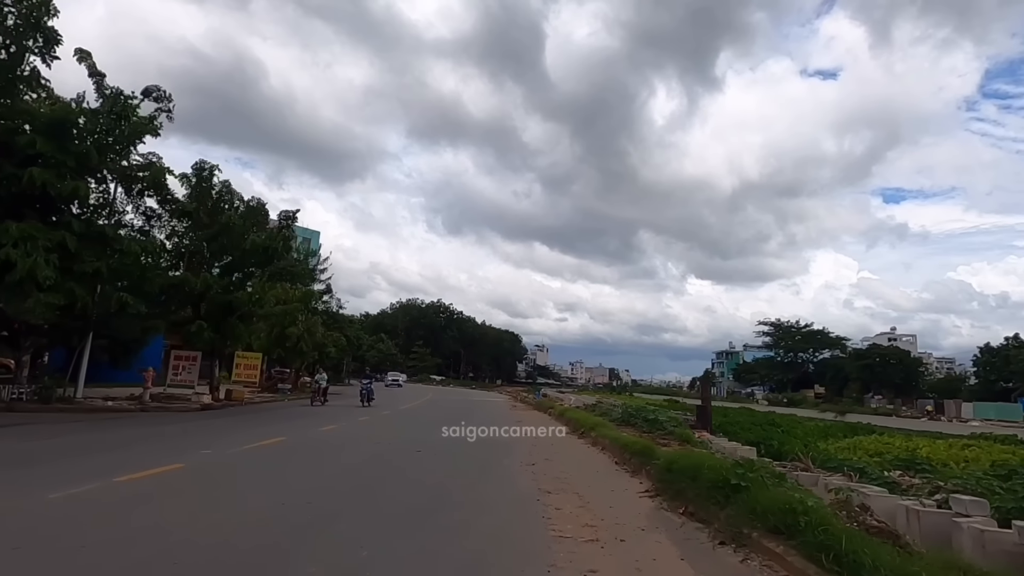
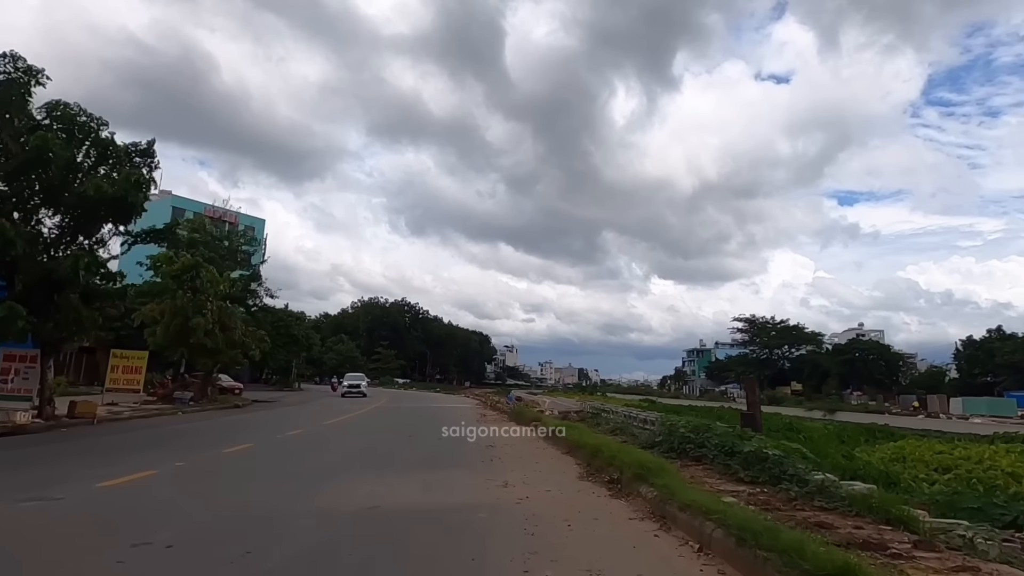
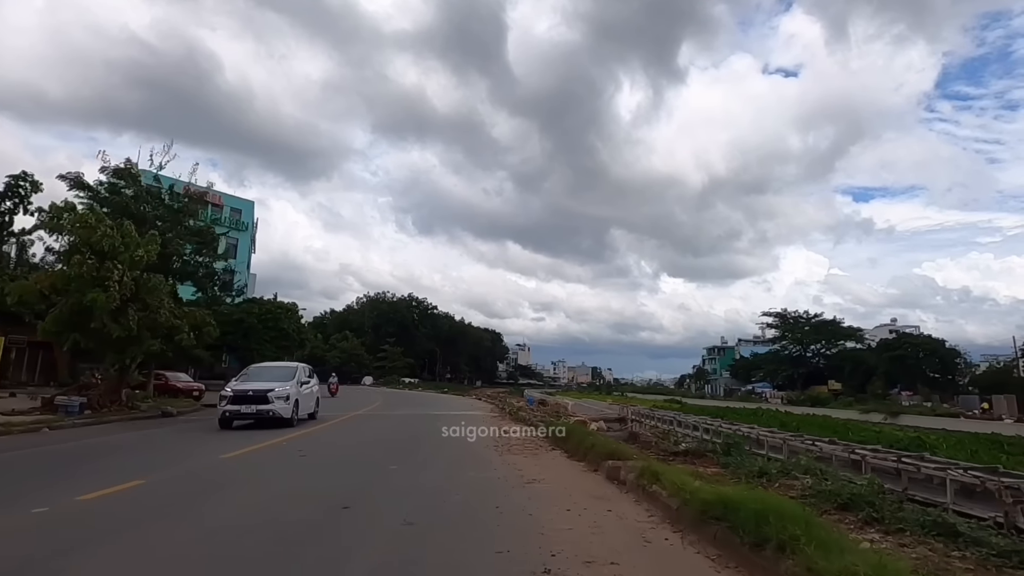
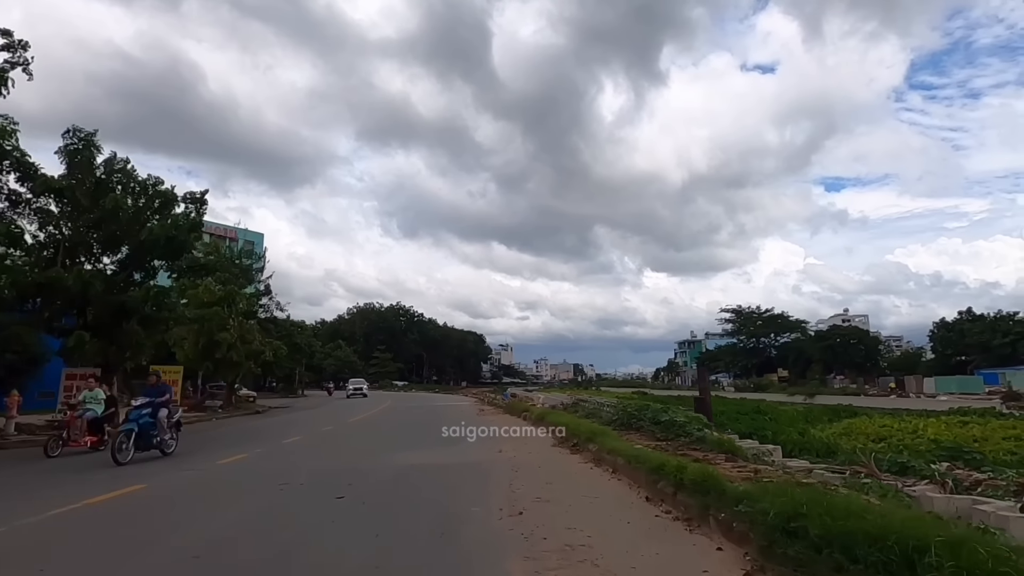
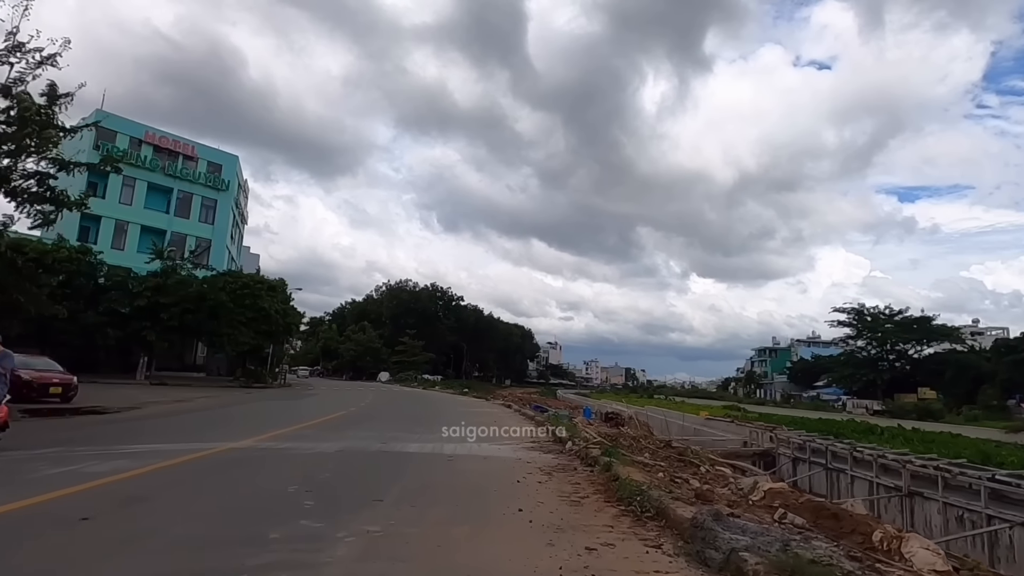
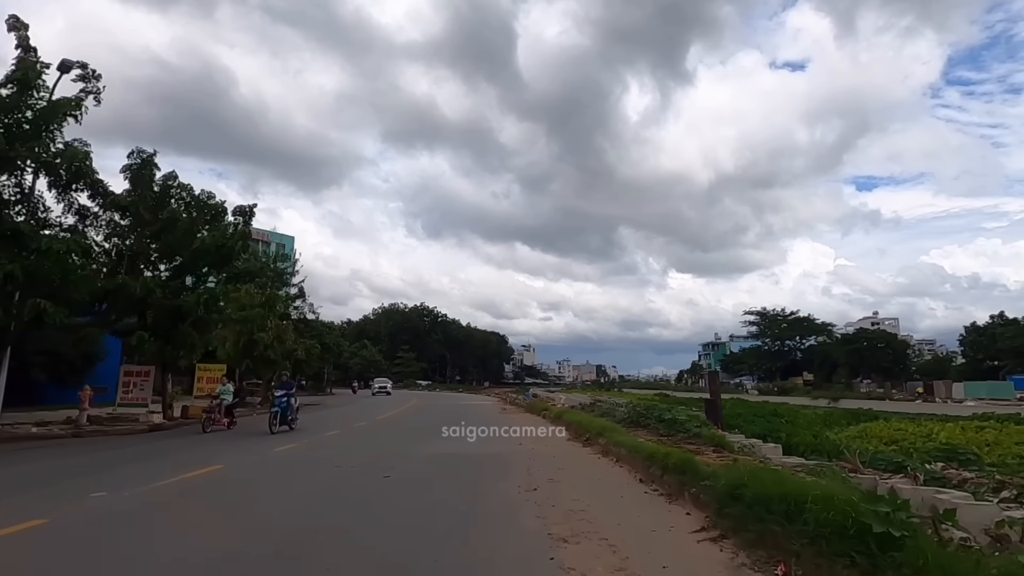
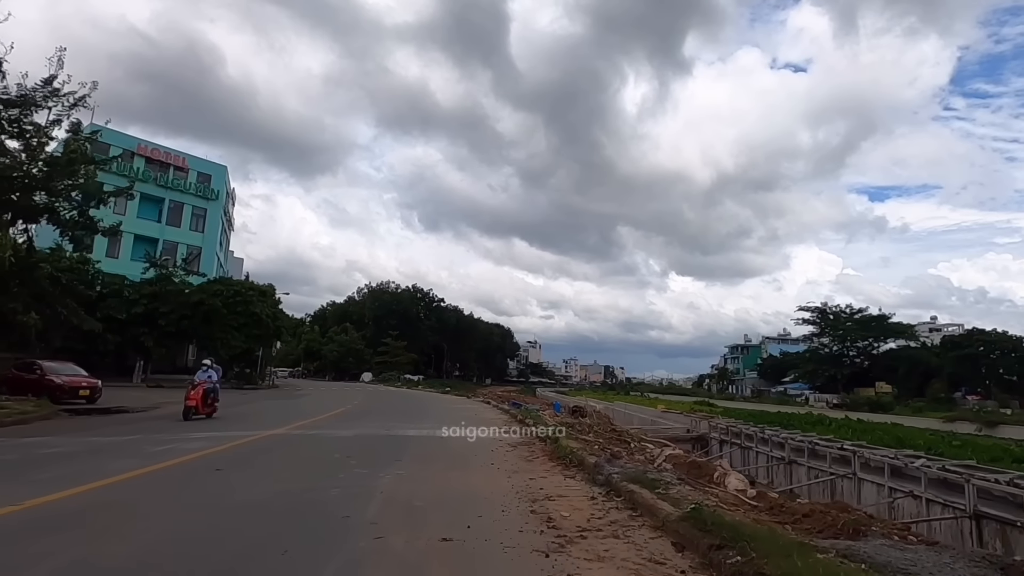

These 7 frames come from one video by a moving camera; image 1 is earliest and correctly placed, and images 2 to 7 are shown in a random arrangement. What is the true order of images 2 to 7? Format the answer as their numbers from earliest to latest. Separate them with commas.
6, 4, 2, 3, 7, 5
